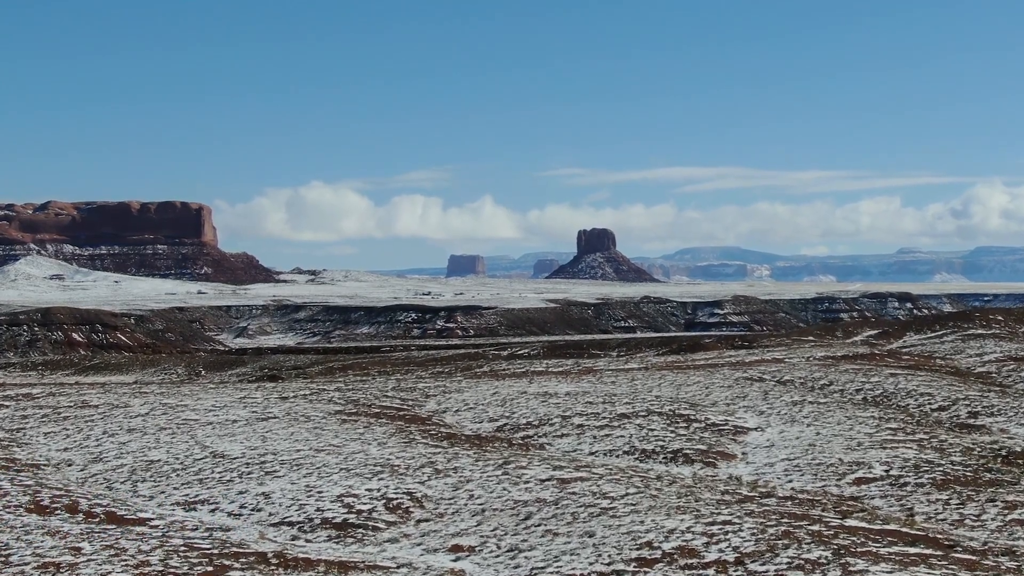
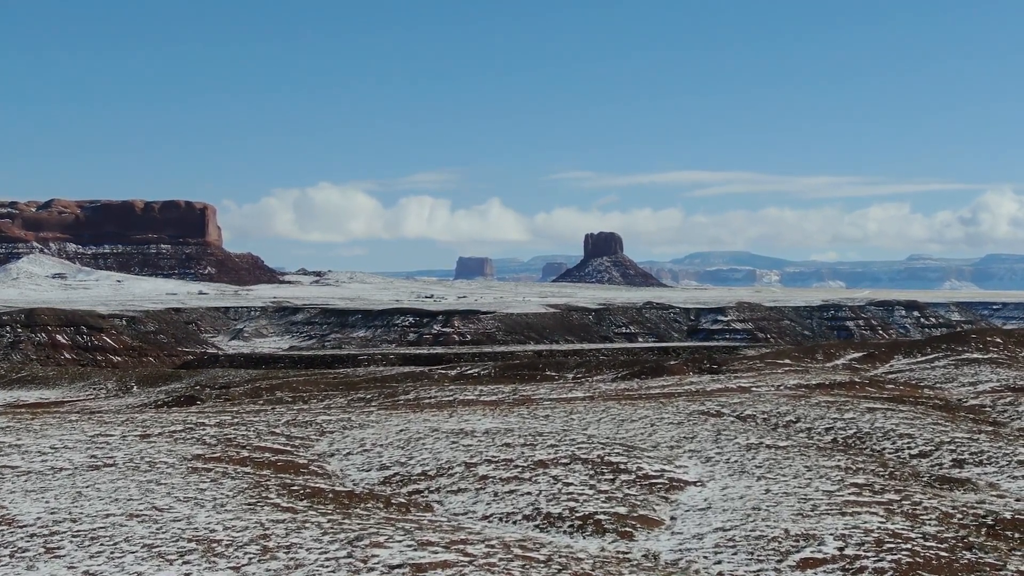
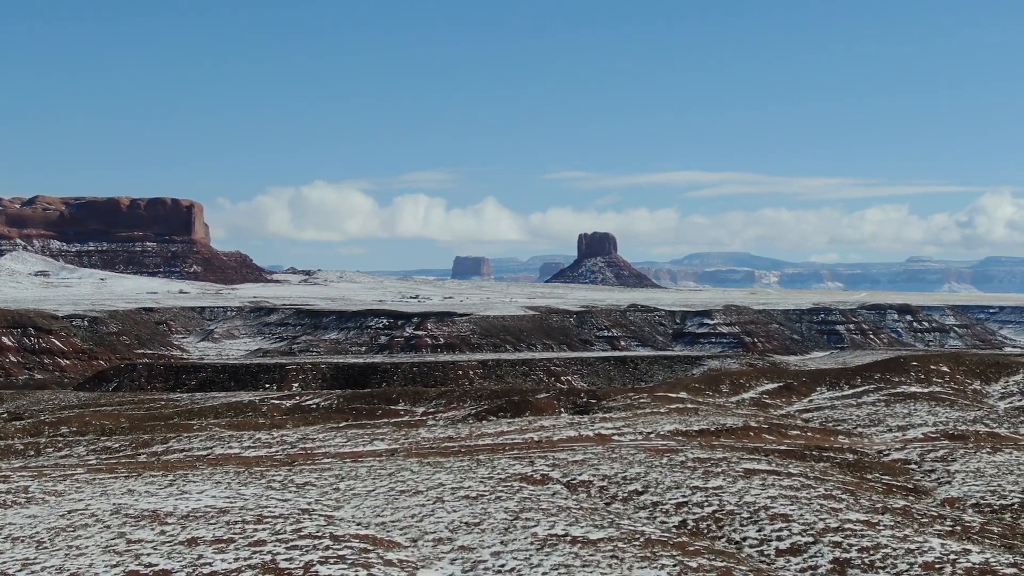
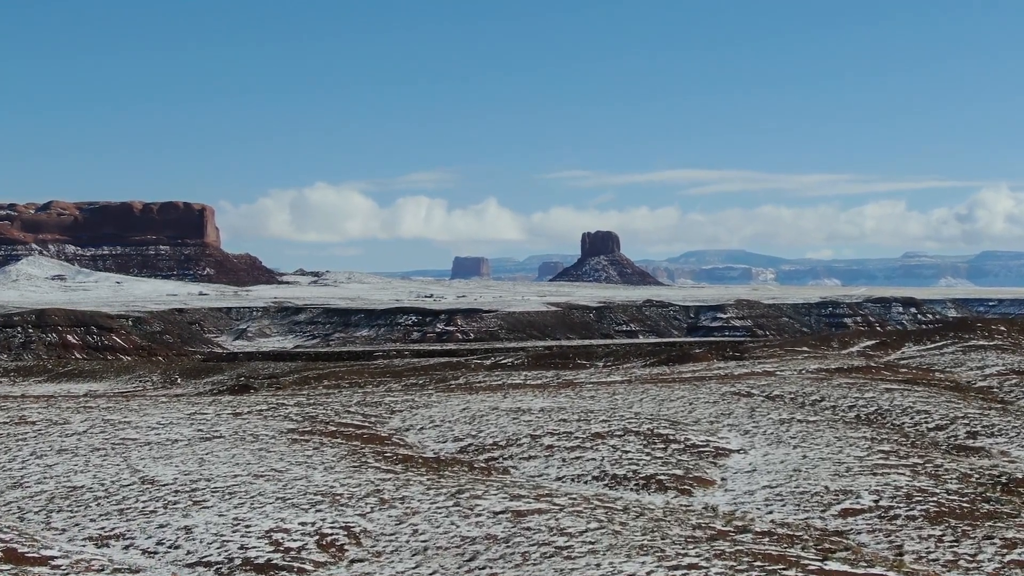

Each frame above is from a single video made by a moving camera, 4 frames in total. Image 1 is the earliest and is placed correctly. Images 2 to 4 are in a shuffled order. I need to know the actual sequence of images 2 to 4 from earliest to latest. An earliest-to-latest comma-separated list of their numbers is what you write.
4, 2, 3
